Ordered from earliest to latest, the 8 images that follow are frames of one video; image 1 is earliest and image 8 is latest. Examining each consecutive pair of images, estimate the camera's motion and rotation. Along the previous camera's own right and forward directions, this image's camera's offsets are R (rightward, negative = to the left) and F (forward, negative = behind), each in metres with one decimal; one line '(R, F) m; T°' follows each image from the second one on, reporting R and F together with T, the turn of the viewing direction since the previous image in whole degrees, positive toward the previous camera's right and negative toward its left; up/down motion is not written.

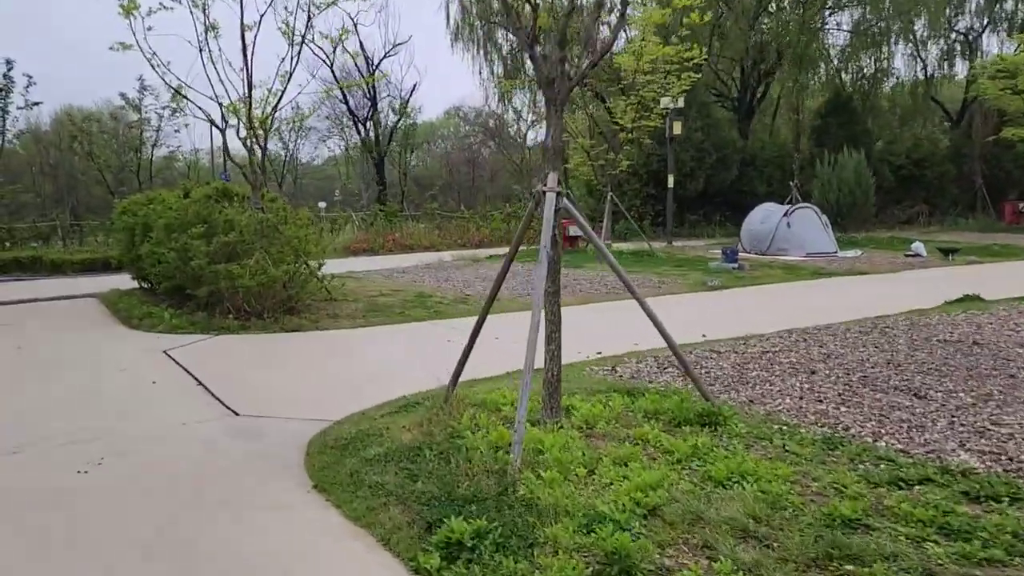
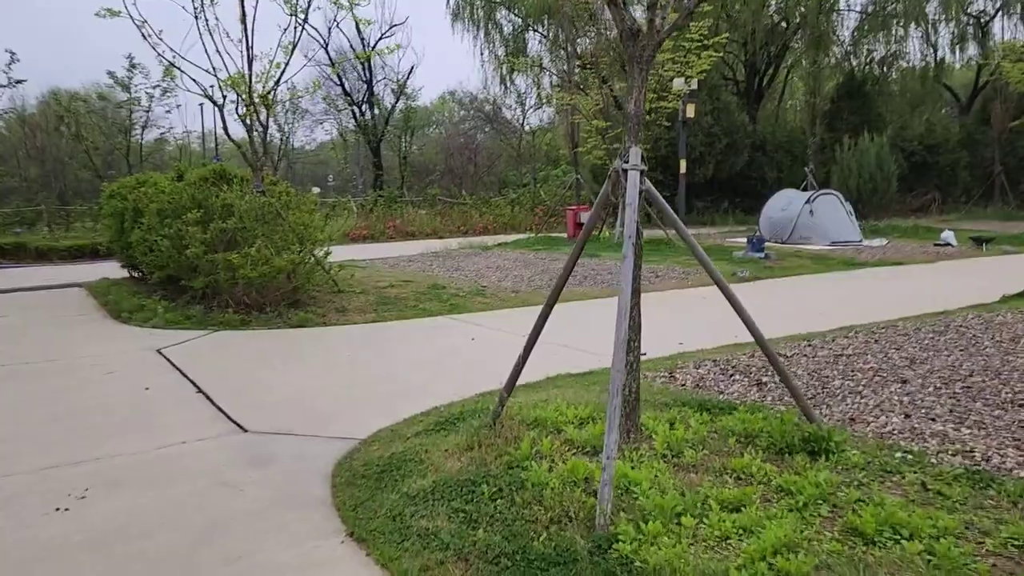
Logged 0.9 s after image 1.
(-0.3, +0.6) m; +1°
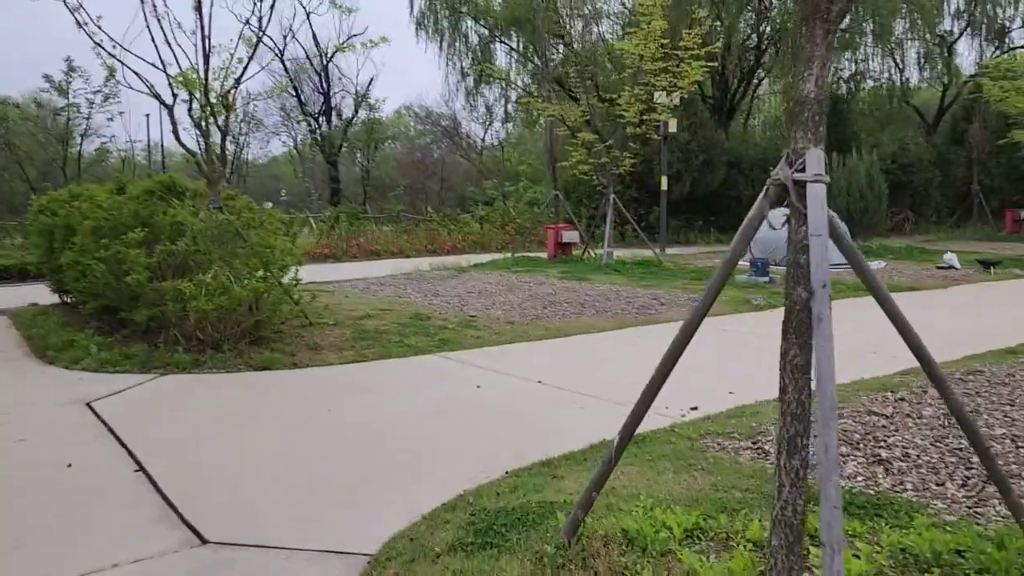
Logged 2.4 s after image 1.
(-0.4, +1.0) m; +3°
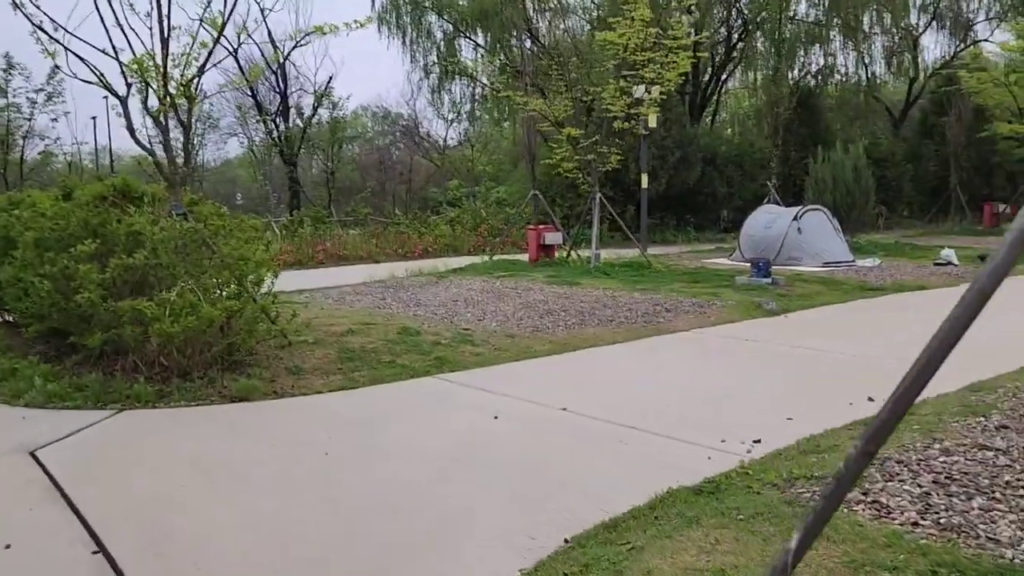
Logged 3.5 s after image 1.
(-0.3, +0.7) m; +3°
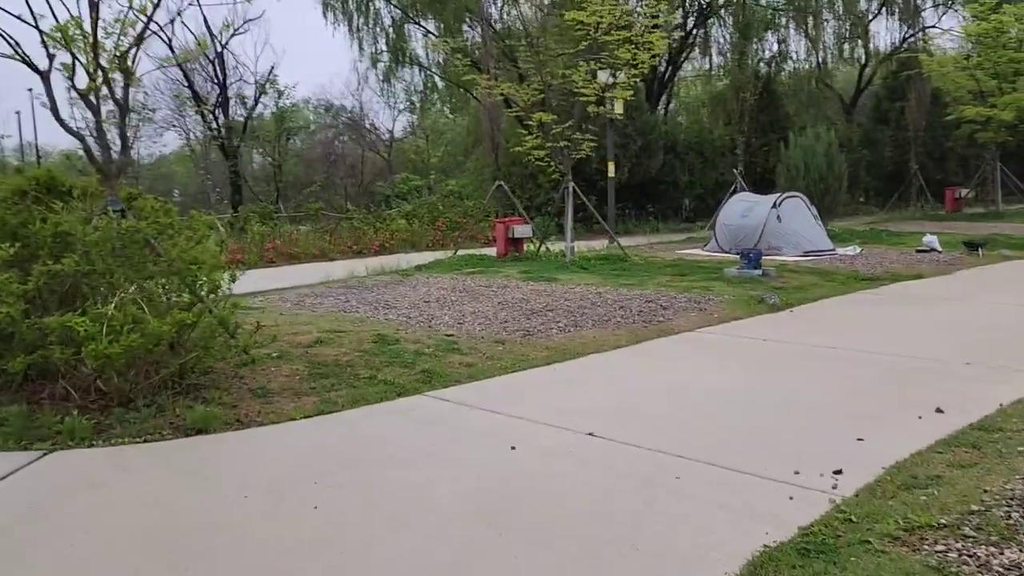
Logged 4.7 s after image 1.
(-0.3, +0.7) m; +4°
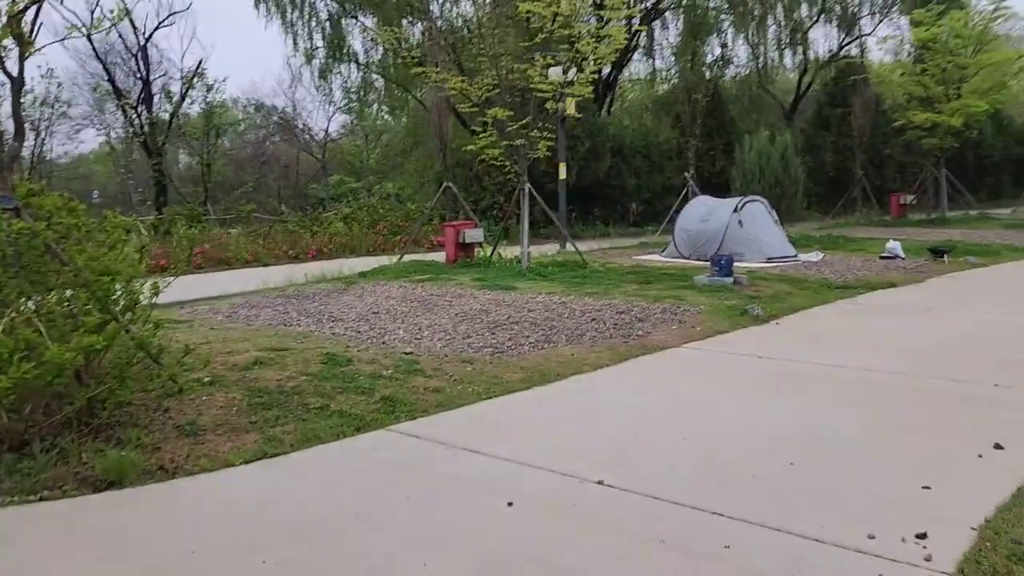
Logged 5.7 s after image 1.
(-0.2, +0.7) m; +5°
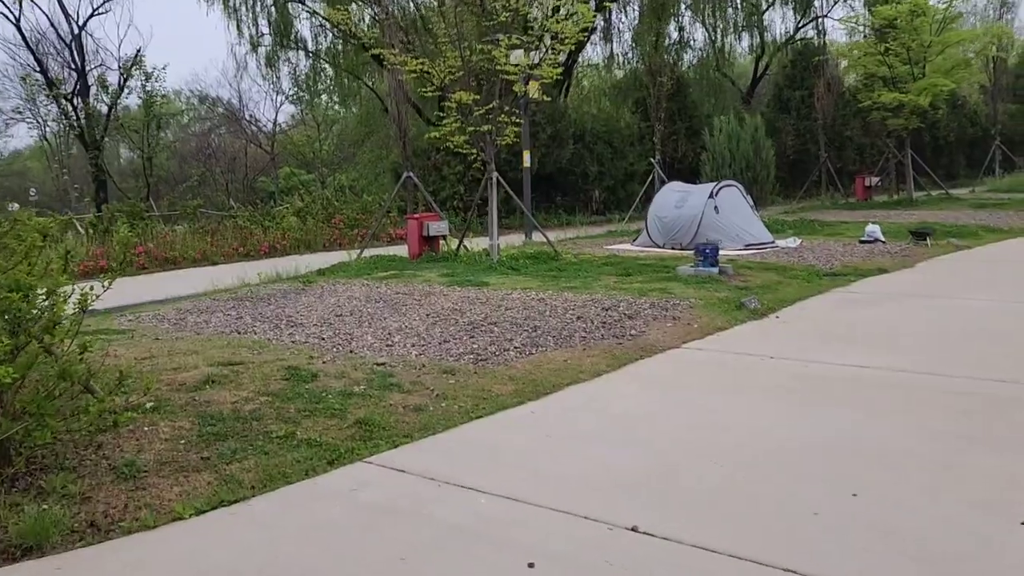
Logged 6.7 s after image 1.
(-0.2, +0.6) m; +3°
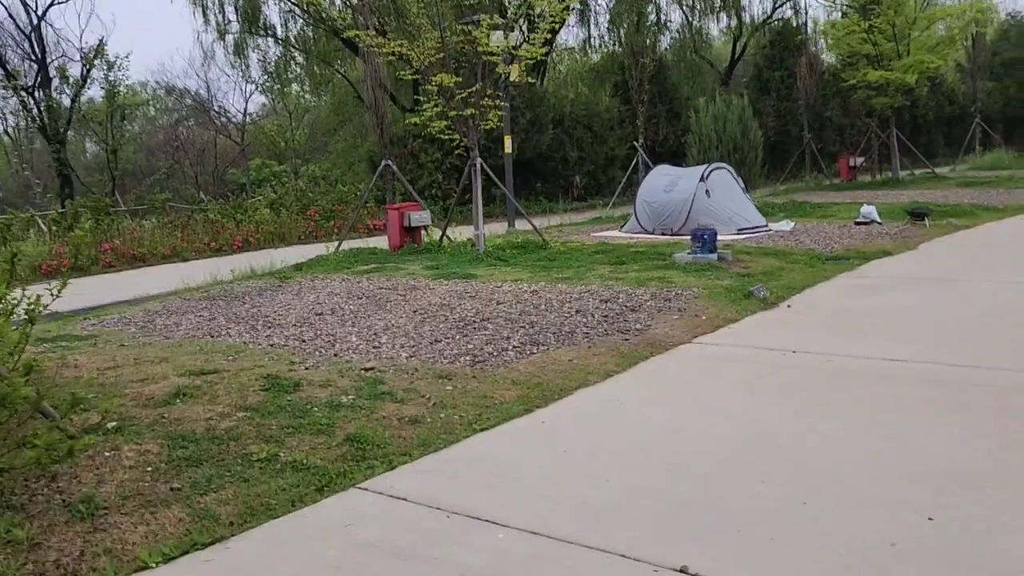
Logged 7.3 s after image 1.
(-0.1, +0.4) m; +2°
